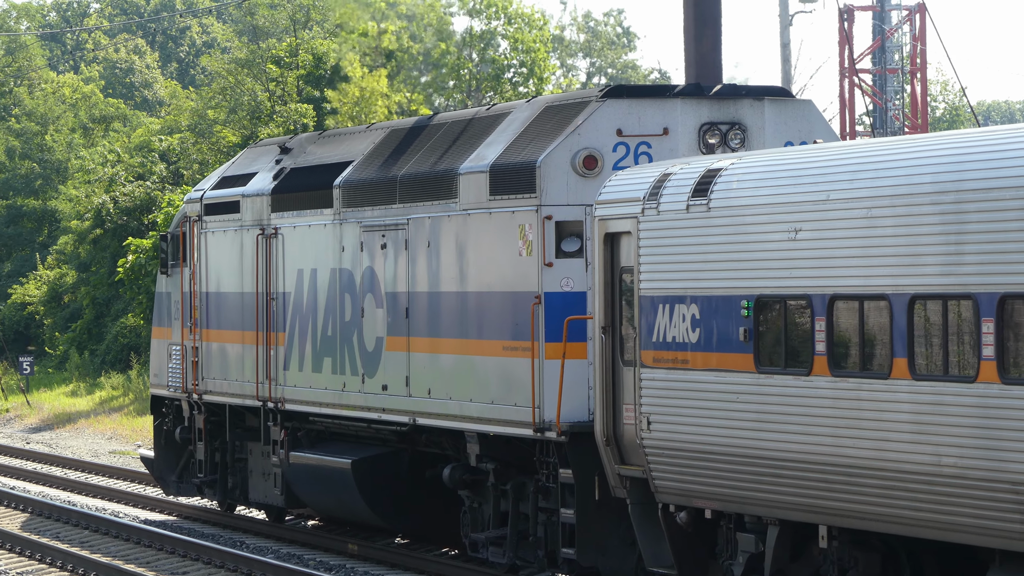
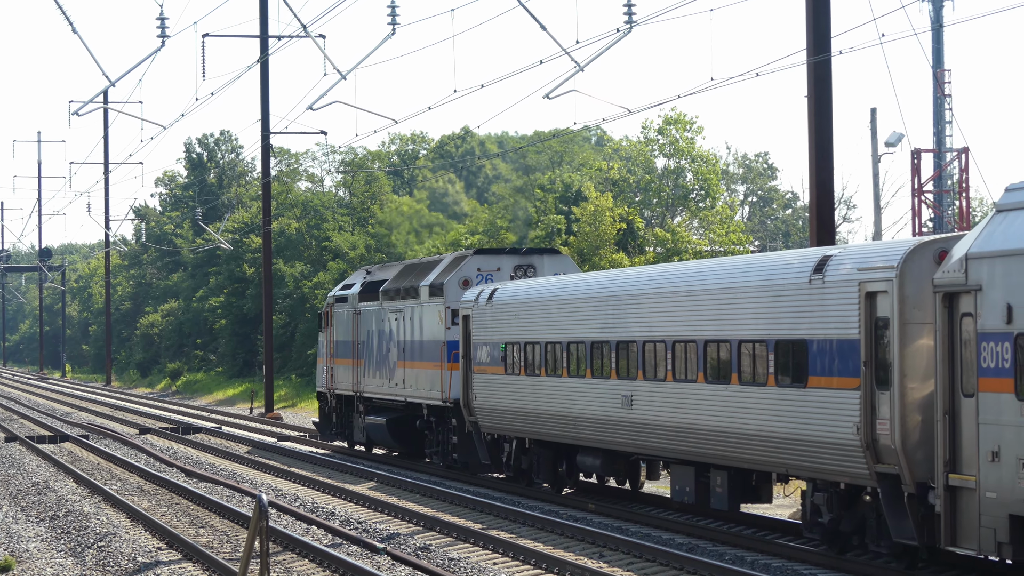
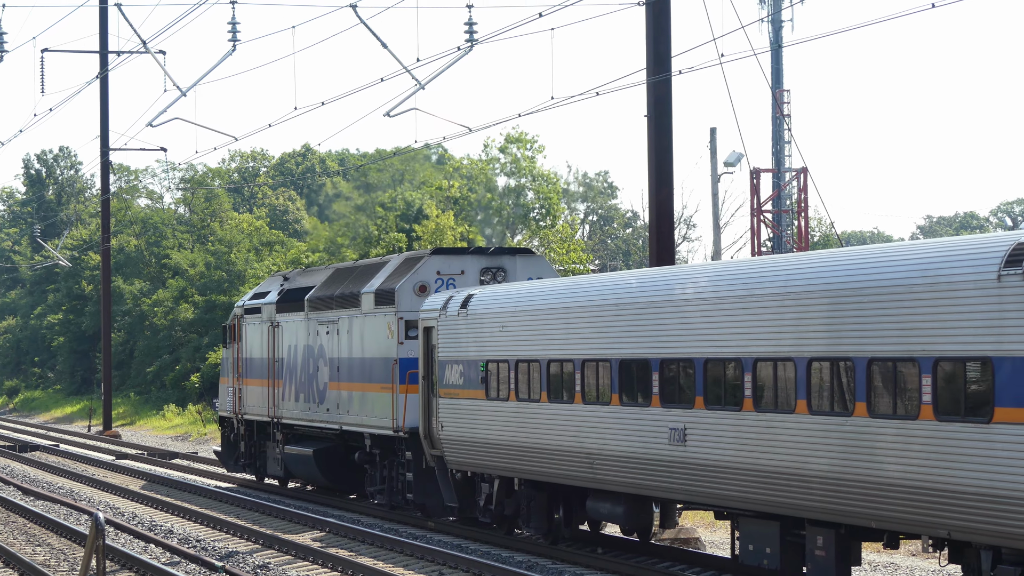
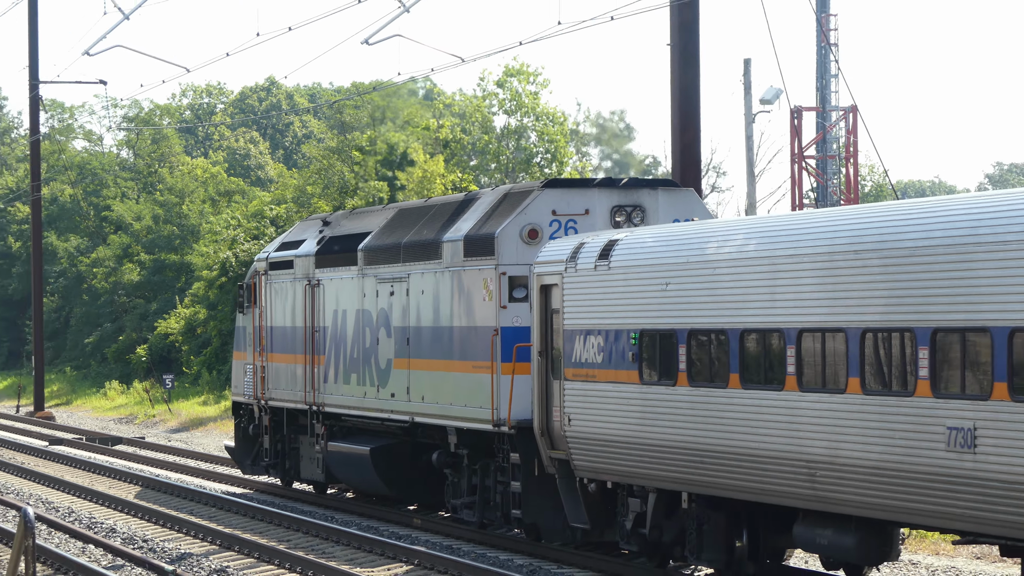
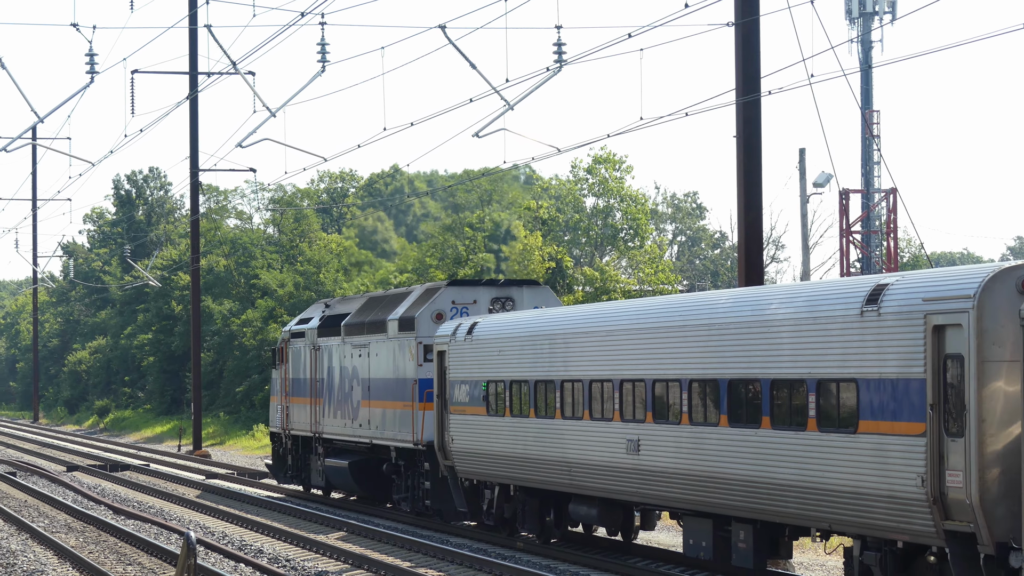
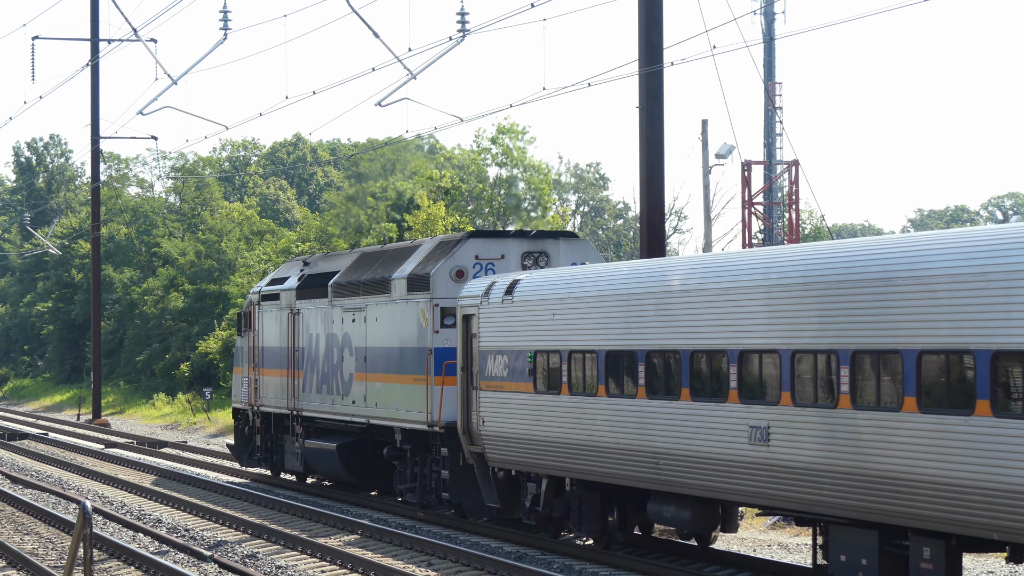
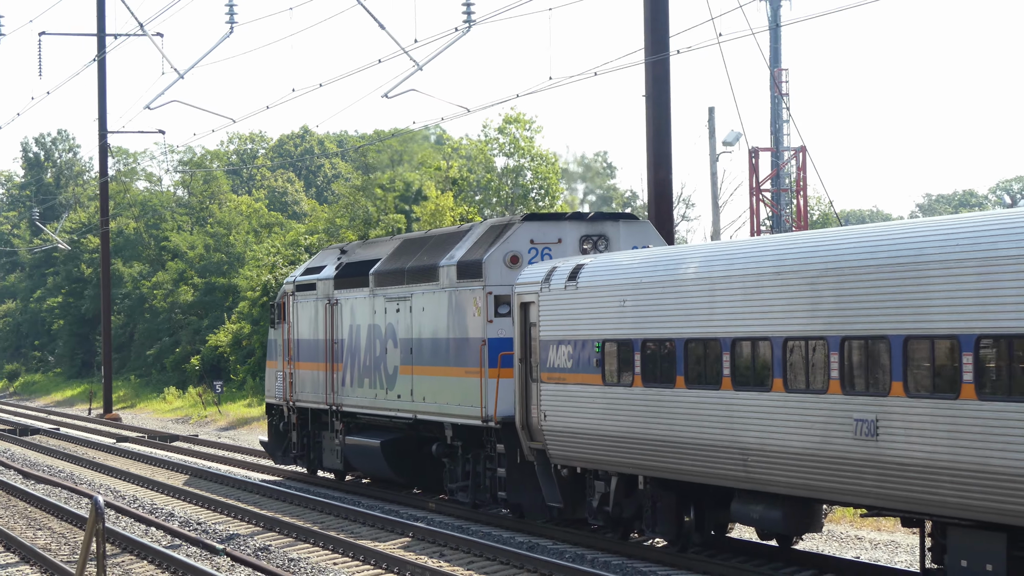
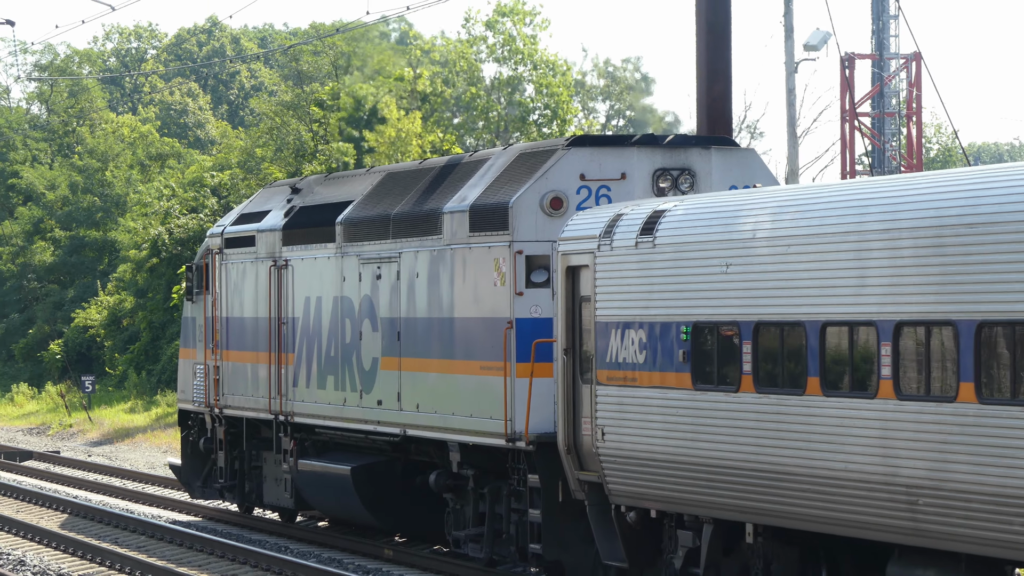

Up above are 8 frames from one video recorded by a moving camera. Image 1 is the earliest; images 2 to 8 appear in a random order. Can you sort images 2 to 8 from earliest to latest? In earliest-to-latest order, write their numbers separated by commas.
8, 4, 7, 6, 3, 5, 2
